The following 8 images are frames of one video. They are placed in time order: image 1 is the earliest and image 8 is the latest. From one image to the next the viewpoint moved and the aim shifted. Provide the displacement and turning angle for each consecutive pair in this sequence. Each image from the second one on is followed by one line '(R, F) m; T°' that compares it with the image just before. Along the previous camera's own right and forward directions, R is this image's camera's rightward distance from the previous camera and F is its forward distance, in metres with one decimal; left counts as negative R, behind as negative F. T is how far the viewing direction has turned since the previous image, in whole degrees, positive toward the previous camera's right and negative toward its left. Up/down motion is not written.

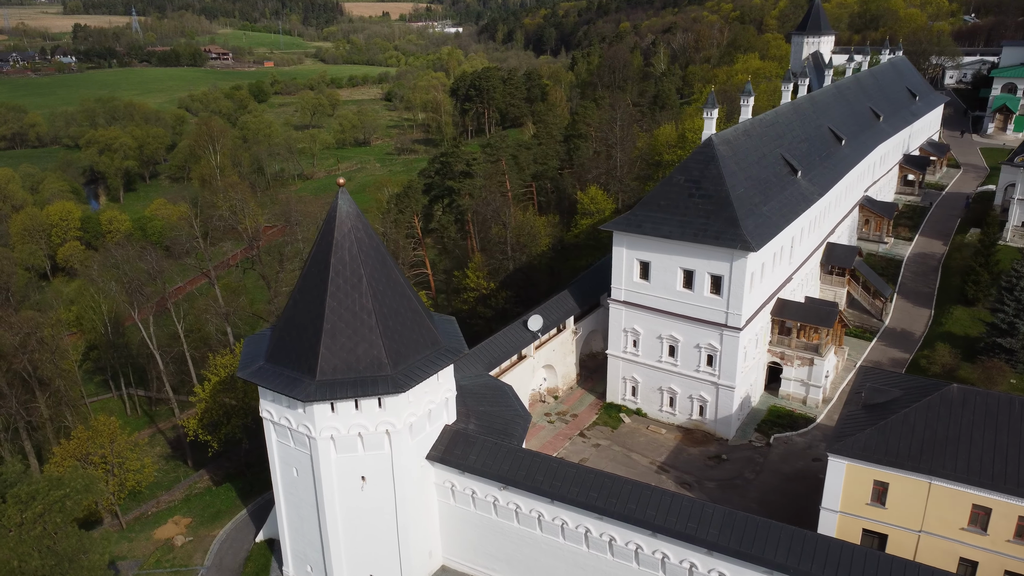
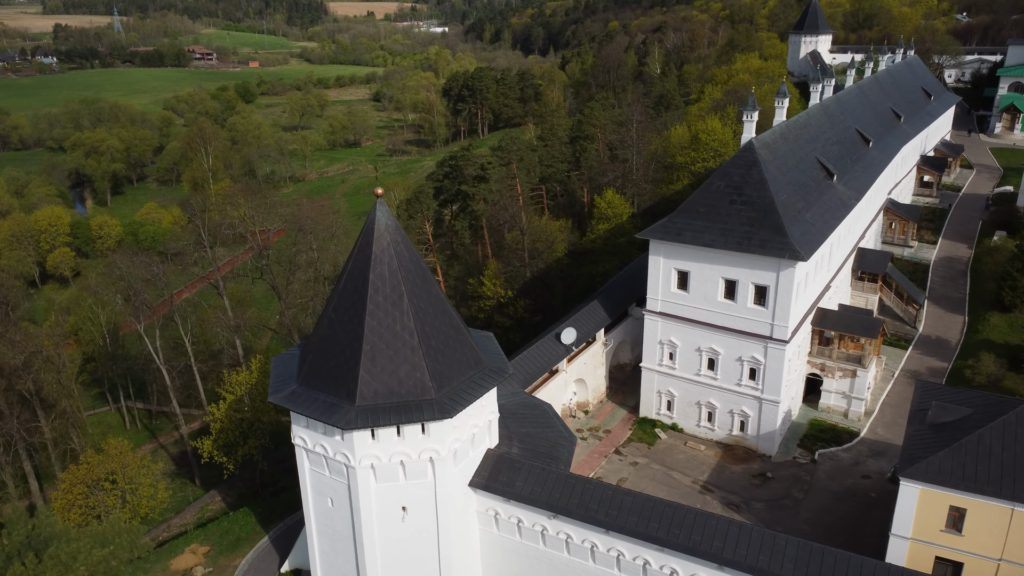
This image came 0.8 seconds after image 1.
(-1.6, +1.3) m; +1°
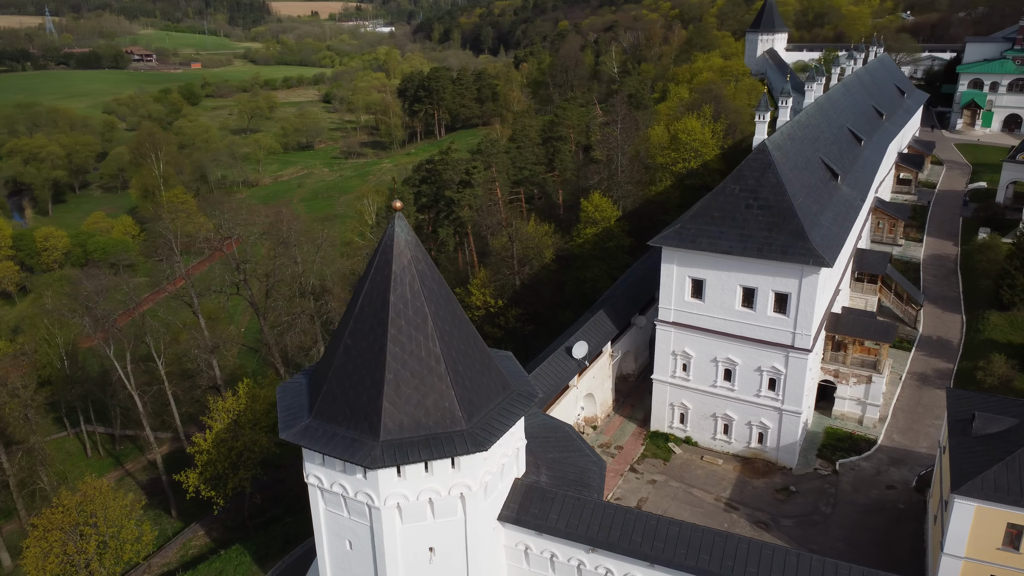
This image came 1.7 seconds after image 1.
(-1.8, +1.5) m; +4°
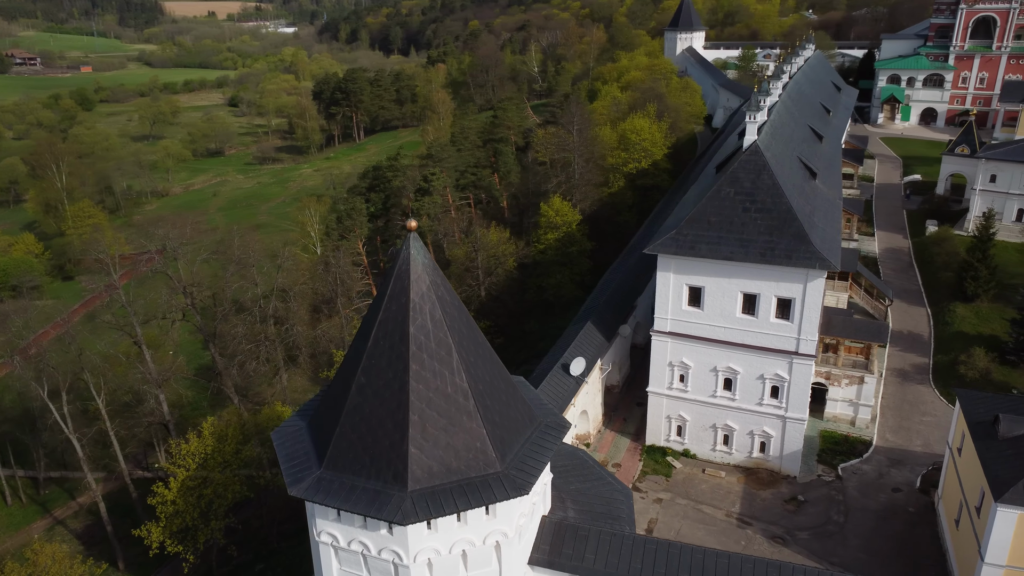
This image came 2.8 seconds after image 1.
(-2.3, +1.8) m; +6°
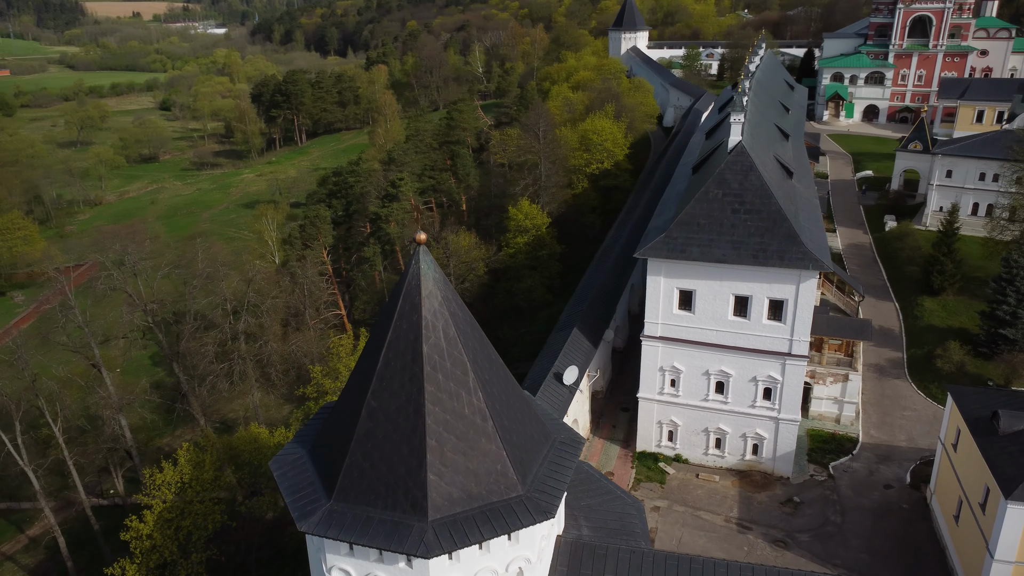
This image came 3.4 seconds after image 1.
(-1.4, +0.8) m; +4°
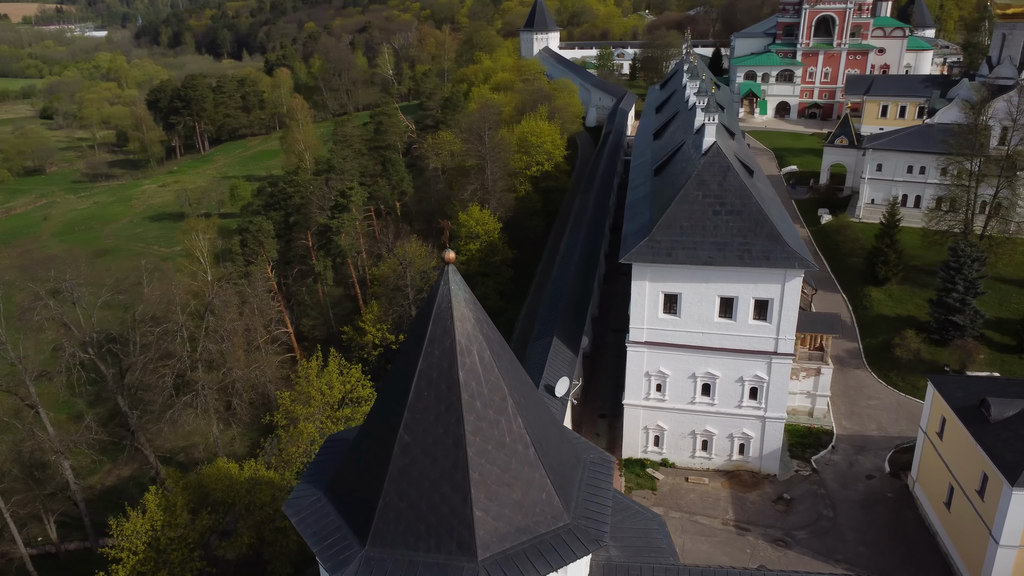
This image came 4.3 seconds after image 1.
(-2.3, +1.0) m; +7°
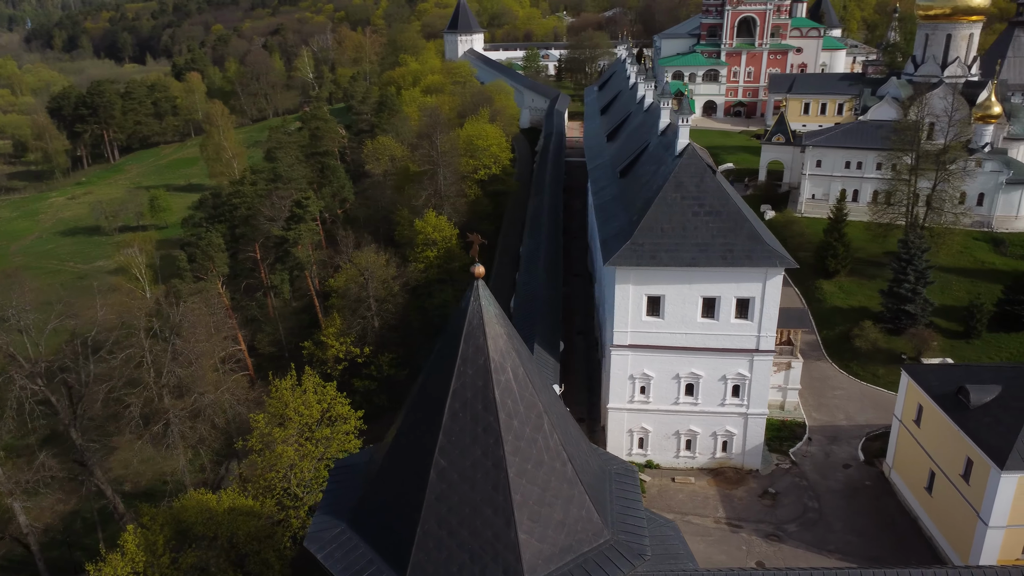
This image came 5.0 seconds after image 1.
(-1.9, +0.5) m; +6°
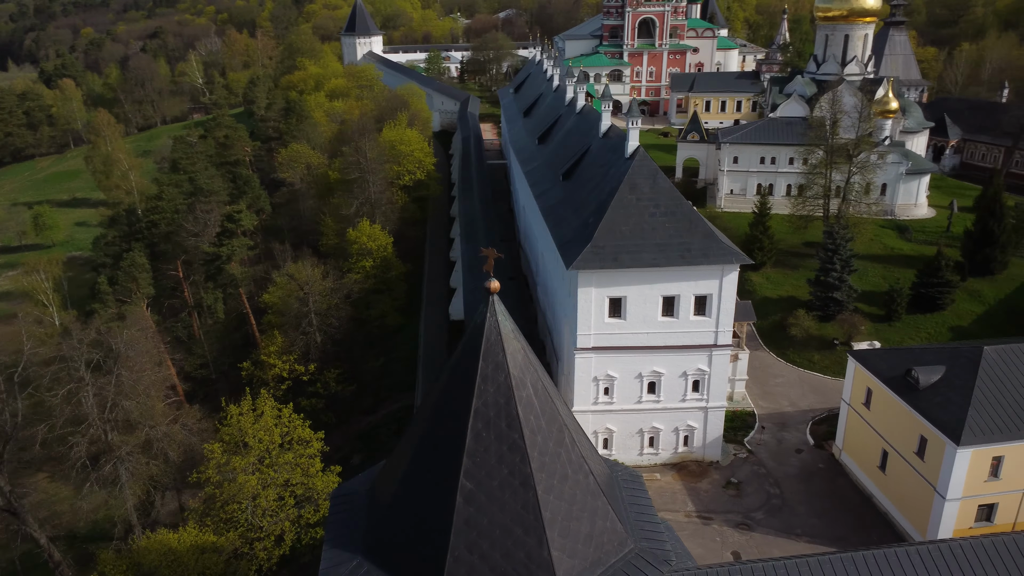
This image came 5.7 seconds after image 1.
(-1.9, +0.4) m; +7°
